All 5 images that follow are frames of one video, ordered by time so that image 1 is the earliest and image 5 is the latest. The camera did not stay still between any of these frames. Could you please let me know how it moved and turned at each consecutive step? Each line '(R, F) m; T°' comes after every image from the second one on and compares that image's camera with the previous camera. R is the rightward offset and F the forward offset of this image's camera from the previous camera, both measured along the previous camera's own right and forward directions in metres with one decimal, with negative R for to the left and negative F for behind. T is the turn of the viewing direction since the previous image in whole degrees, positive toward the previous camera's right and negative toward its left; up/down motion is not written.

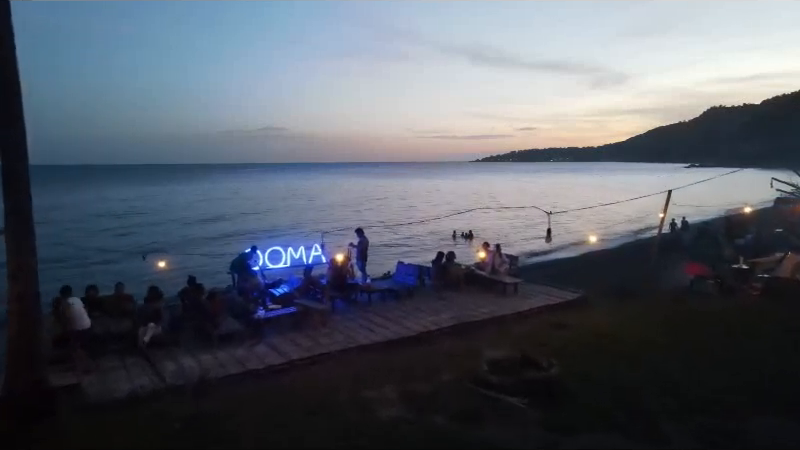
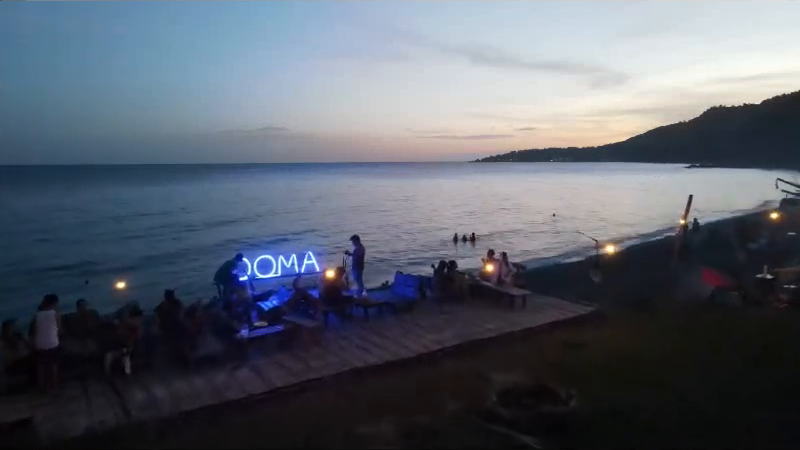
(0.0, +1.2) m; 0°
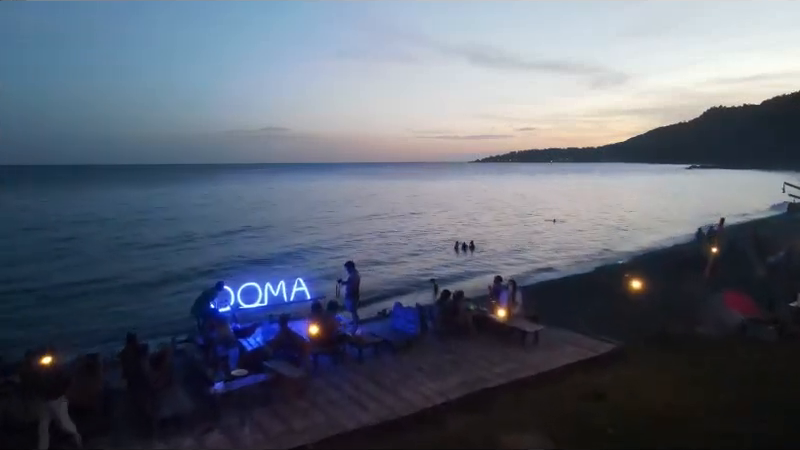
(0.0, +1.5) m; 0°
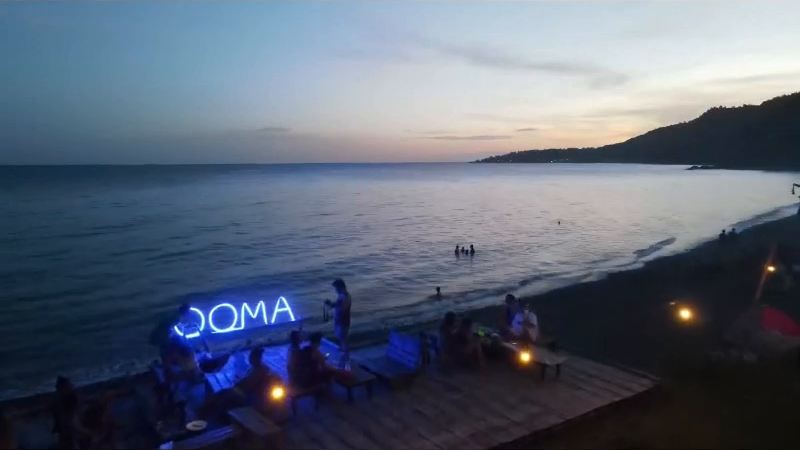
(+0.1, +2.0) m; 0°
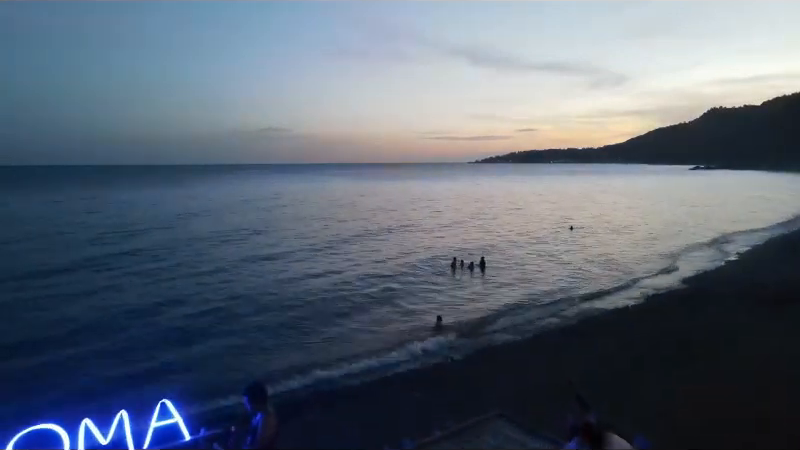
(+0.3, +5.7) m; 0°
